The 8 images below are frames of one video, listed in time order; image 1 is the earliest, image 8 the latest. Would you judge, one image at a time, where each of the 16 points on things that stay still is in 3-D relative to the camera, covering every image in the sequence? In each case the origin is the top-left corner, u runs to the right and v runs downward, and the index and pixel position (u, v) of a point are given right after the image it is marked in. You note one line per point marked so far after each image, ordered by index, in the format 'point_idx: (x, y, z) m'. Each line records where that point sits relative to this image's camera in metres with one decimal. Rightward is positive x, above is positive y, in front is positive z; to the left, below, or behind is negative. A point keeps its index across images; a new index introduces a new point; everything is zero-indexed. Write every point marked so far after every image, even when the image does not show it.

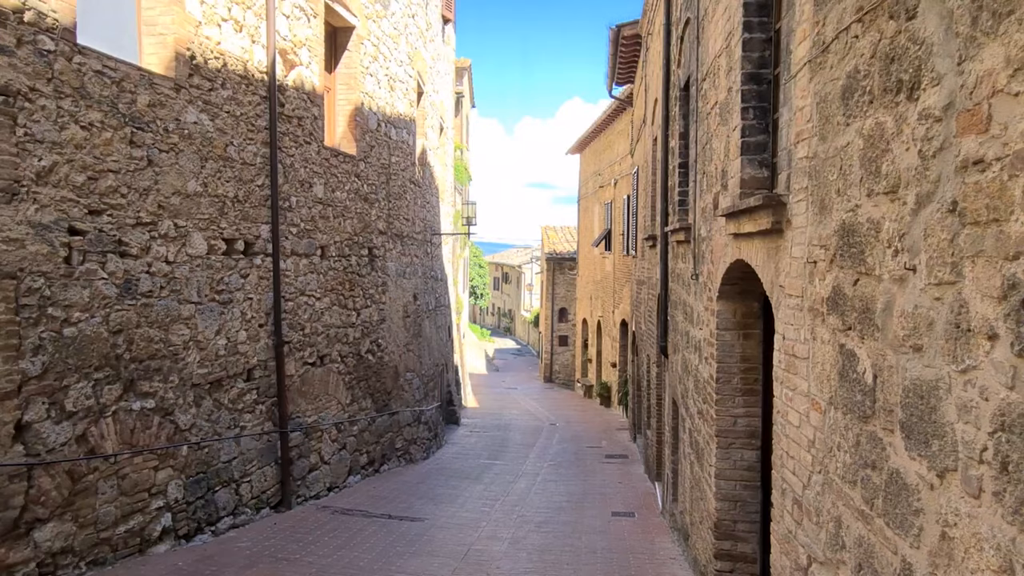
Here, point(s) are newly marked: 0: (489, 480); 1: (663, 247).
0: (-0.3, -2.9, +11.1) m
1: (+1.7, +0.5, +8.2) m
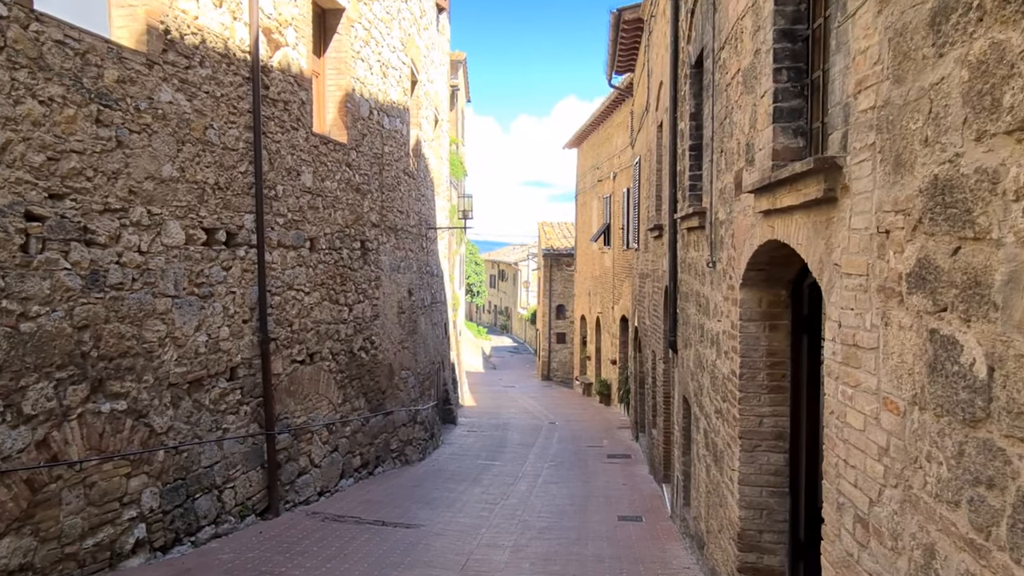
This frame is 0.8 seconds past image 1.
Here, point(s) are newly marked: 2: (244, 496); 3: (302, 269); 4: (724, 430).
0: (-0.3, -2.8, +10.6) m
1: (+1.7, +0.6, +7.7) m
2: (-2.6, -2.0, +7.1) m
3: (-2.5, +0.2, +8.7) m
4: (+1.5, -1.0, +5.0) m
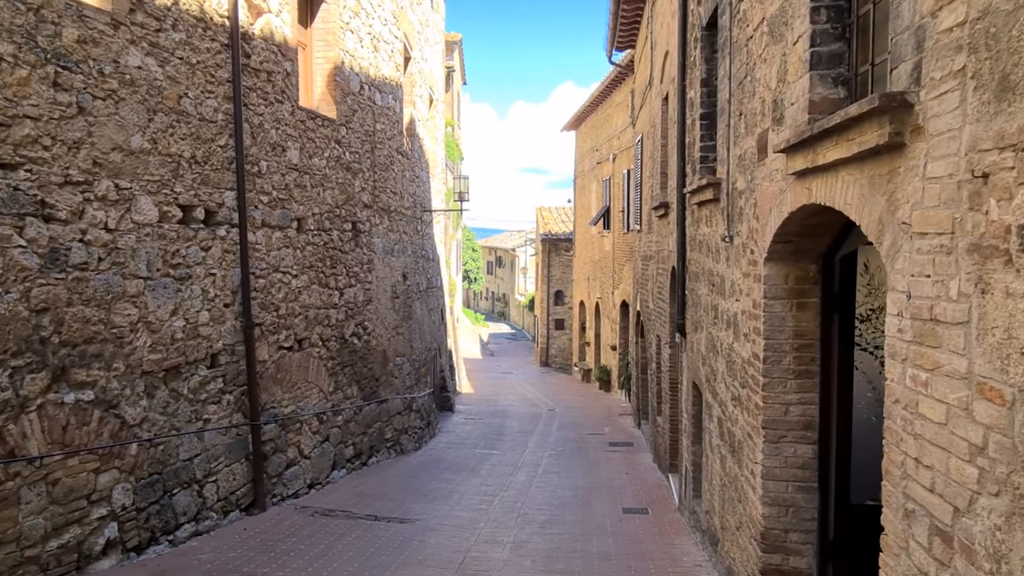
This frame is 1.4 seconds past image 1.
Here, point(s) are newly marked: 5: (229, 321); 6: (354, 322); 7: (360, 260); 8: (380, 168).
0: (-0.4, -2.6, +10.2) m
1: (+1.7, +0.8, +7.3) m
2: (-2.6, -1.9, +6.7) m
3: (-2.5, +0.4, +8.2) m
4: (+1.5, -0.8, +4.6) m
5: (-2.7, -0.3, +7.0) m
6: (-2.2, -0.5, +10.0) m
7: (-2.2, +0.4, +10.4) m
8: (-2.1, +1.9, +11.4) m
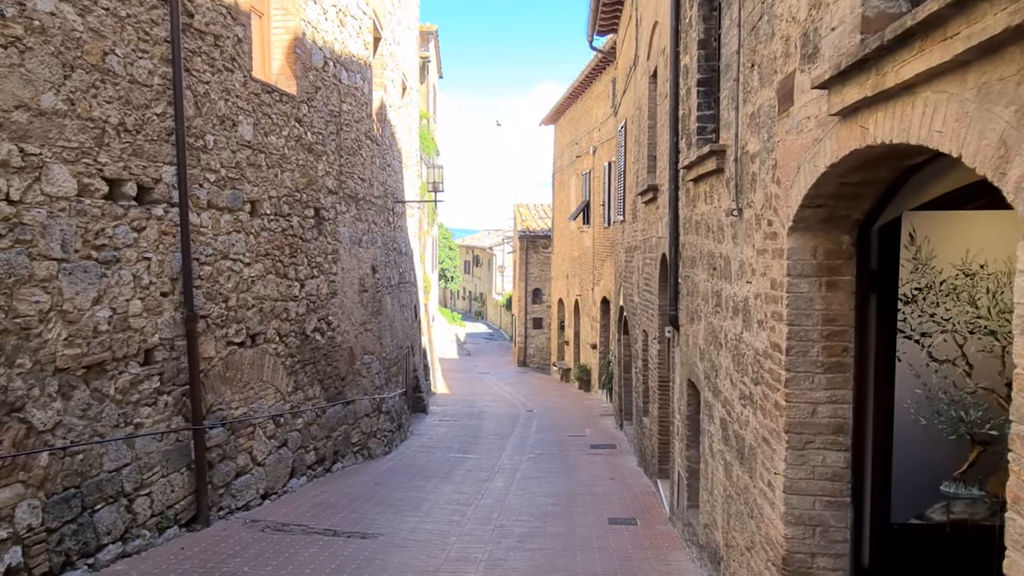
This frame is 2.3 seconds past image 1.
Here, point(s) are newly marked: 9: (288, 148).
0: (-0.7, -2.5, +9.5) m
1: (+1.5, +0.9, +6.6) m
2: (-2.8, -1.8, +5.9) m
3: (-2.8, +0.5, +7.4) m
4: (+1.3, -0.7, +3.9) m
5: (-2.9, -0.2, +6.2) m
6: (-2.5, -0.4, +9.2) m
7: (-2.5, +0.5, +9.6) m
8: (-2.4, +2.0, +10.6) m
9: (-2.6, +1.6, +8.6) m
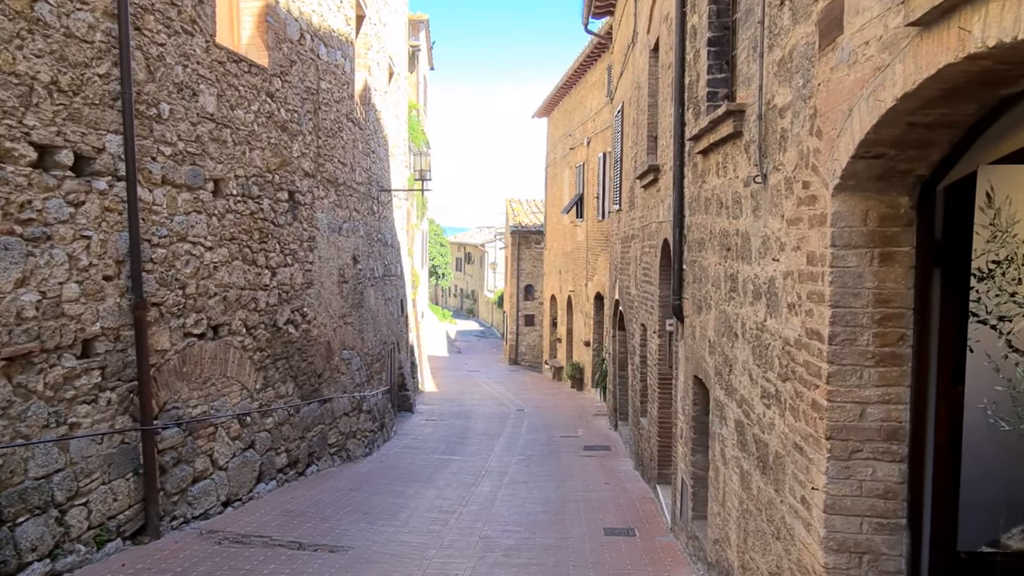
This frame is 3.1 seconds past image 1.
0: (-0.8, -2.4, +8.8) m
1: (+1.3, +1.0, +6.0) m
2: (-2.9, -1.6, +5.3) m
3: (-2.9, +0.7, +6.8) m
4: (+1.2, -0.6, +3.3) m
5: (-3.0, -0.1, +5.5) m
6: (-2.6, -0.2, +8.6) m
7: (-2.6, +0.6, +8.9) m
8: (-2.5, +2.1, +9.9) m
9: (-2.7, +1.8, +7.9) m
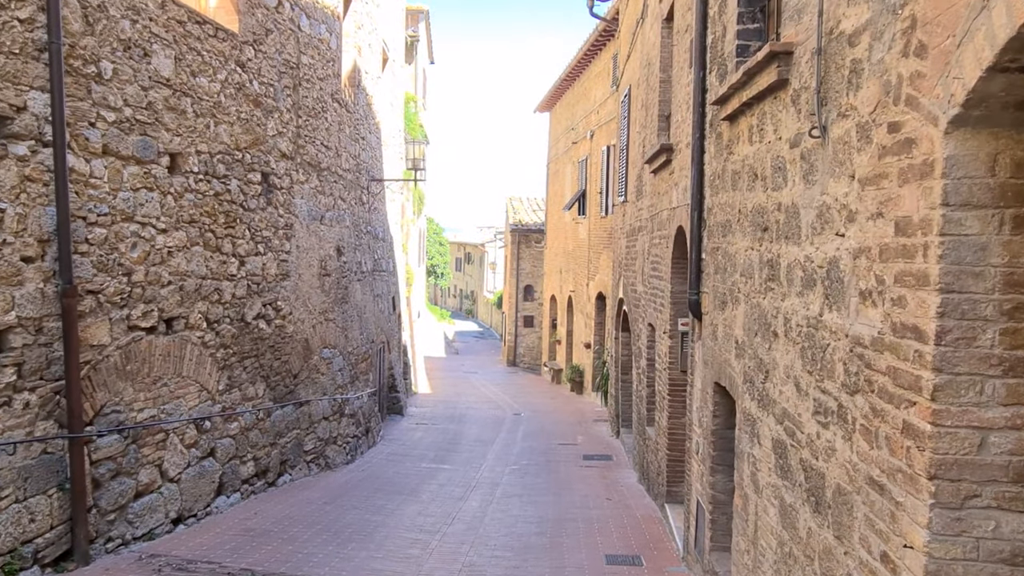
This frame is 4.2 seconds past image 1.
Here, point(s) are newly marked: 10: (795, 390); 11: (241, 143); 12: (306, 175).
0: (-0.9, -2.3, +8.0) m
1: (+1.3, +1.0, +5.2) m
2: (-3.0, -1.5, +4.4) m
3: (-2.9, +0.8, +6.0) m
4: (+1.2, -0.6, +2.5) m
5: (-3.1, 0.0, +4.7) m
6: (-2.7, -0.1, +7.7) m
7: (-2.7, +0.7, +8.1) m
8: (-2.6, +2.2, +9.1) m
9: (-2.8, +1.9, +7.1) m
10: (+1.2, -0.4, +3.1) m
11: (-2.7, +1.5, +7.4) m
12: (-2.6, +1.4, +9.1) m
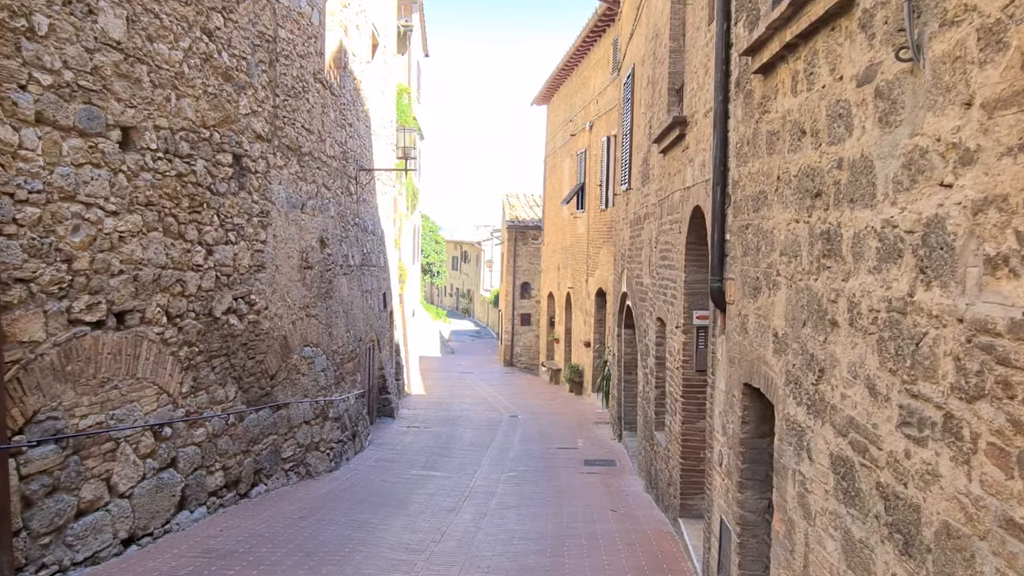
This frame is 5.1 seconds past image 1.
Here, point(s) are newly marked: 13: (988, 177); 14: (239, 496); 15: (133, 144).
0: (-0.9, -2.2, +7.3) m
1: (+1.3, +1.1, +4.5) m
2: (-3.0, -1.4, +3.7) m
3: (-3.0, +0.8, +5.3) m
4: (+1.1, -0.5, +1.8) m
5: (-3.1, +0.1, +4.0) m
6: (-2.7, -0.1, +7.0) m
7: (-2.7, +0.8, +7.4) m
8: (-2.6, +2.3, +8.4) m
9: (-2.8, +1.9, +6.4) m
10: (+1.2, -0.3, +2.4) m
11: (-2.8, +1.5, +6.7) m
12: (-2.6, +1.5, +8.4) m
13: (+1.1, +0.3, +1.8) m
14: (-2.6, -2.0, +7.0) m
15: (-2.9, +1.1, +5.7) m
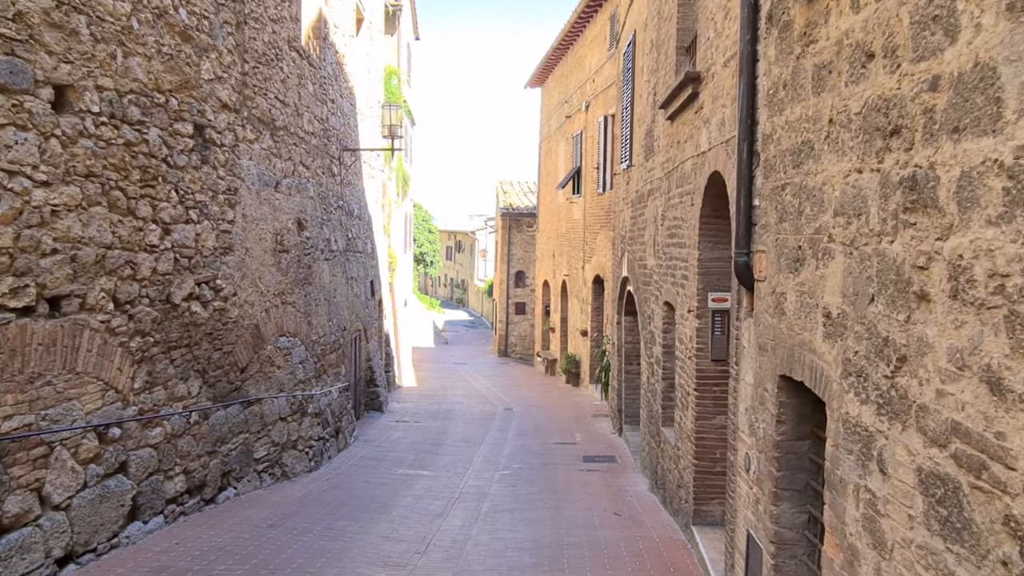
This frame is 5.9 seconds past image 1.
0: (-1.0, -2.1, +6.7) m
1: (+1.2, +1.2, +3.8) m
2: (-3.1, -1.4, +3.1) m
3: (-3.0, +1.0, +4.6) m
4: (+1.1, -0.4, +1.1) m
5: (-3.1, +0.2, +3.3) m
6: (-2.8, +0.1, +6.3) m
7: (-2.8, +0.9, +6.7) m
8: (-2.7, +2.4, +7.7) m
9: (-2.9, +2.1, +5.7) m
10: (+1.1, -0.2, +1.8) m
11: (-2.9, +1.7, +6.0) m
12: (-2.7, +1.6, +7.7) m
13: (+1.1, +0.4, +1.1) m
14: (-2.7, -1.8, +6.3) m
15: (-3.0, +1.2, +5.0) m
